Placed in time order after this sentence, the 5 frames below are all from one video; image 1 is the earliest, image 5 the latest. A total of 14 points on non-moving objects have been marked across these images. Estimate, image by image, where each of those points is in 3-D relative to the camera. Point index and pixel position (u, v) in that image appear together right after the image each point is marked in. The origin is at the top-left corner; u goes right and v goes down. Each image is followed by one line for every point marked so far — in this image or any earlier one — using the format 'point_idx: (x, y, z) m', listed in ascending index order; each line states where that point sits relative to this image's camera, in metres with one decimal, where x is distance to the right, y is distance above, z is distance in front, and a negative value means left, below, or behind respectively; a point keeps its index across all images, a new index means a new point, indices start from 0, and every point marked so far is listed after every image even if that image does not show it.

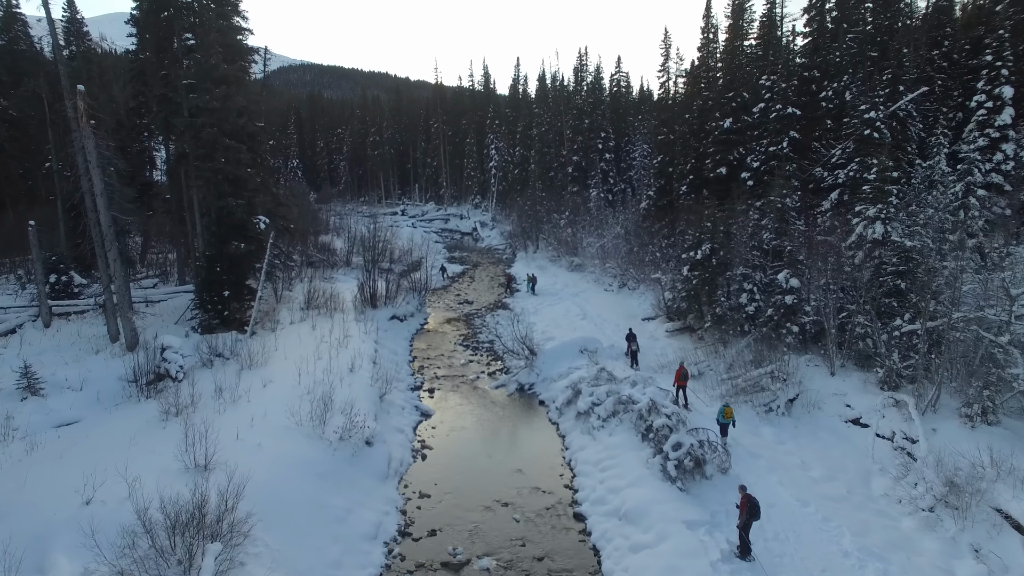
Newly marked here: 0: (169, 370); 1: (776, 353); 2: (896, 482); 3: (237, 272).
0: (-5.8, -1.4, +14.1) m
1: (+5.2, -1.3, +16.3) m
2: (+4.9, -2.5, +10.6) m
3: (-6.4, +0.4, +19.4) m
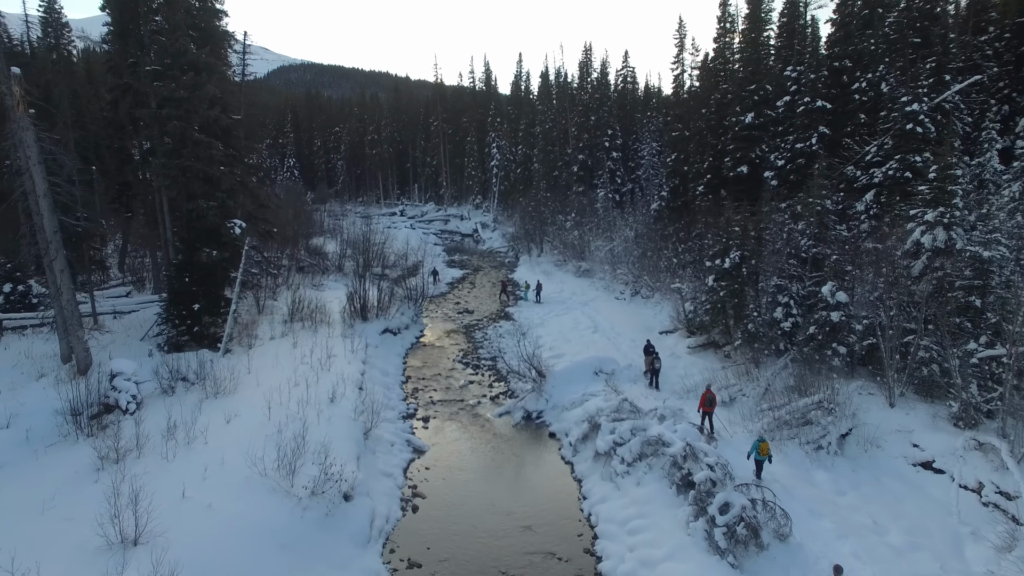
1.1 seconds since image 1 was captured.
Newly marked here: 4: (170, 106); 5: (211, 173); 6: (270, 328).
0: (-5.7, -1.6, +12.0) m
1: (+5.3, -1.5, +14.2) m
2: (+5.0, -2.7, +8.5) m
3: (-6.3, +0.1, +17.4) m
4: (-6.7, +3.6, +16.4) m
5: (-6.1, +2.3, +16.8) m
6: (-5.7, -1.0, +19.7) m
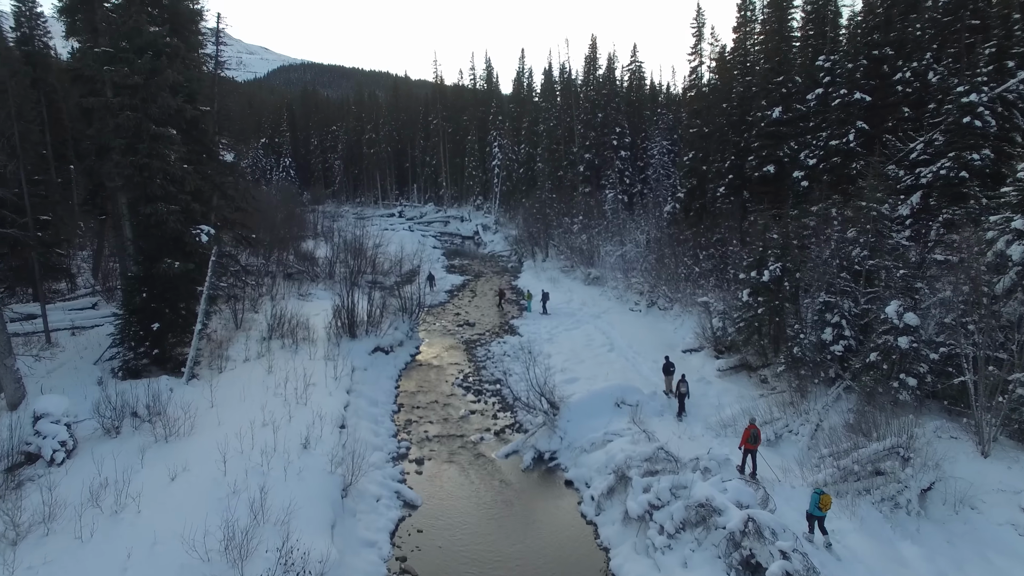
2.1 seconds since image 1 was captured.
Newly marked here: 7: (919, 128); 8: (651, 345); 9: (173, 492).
0: (-5.5, -1.9, +9.7) m
1: (+5.4, -1.8, +11.9) m
2: (+5.1, -3.0, +6.3) m
3: (-6.2, -0.2, +15.1) m
4: (-6.6, +3.3, +14.1) m
5: (-5.9, +2.0, +14.5) m
6: (-5.6, -1.3, +17.4) m
7: (+9.7, +3.8, +19.9) m
8: (+3.3, -1.4, +19.7) m
9: (-3.6, -2.2, +9.0) m
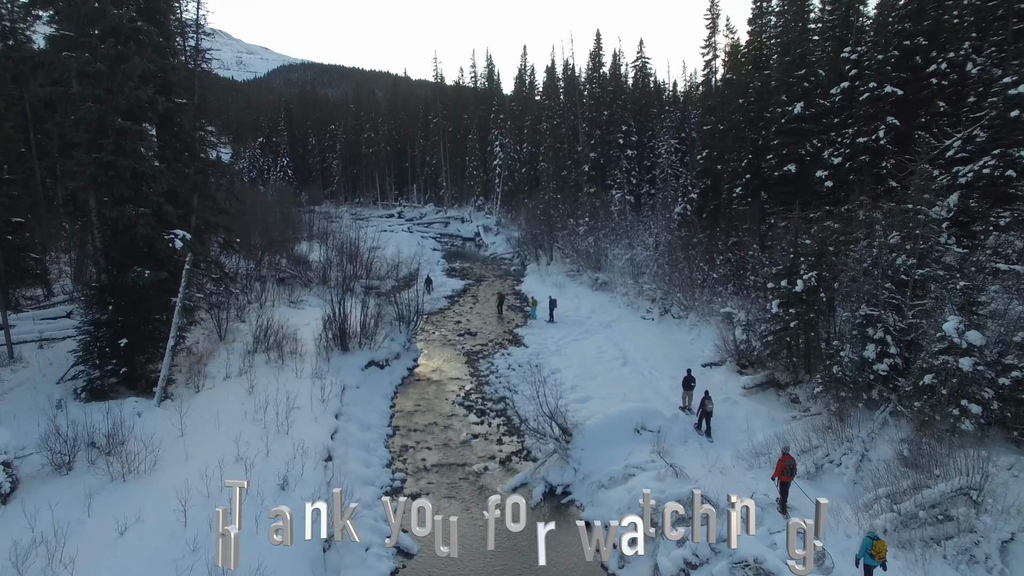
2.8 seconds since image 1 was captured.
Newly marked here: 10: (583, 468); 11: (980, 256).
0: (-5.4, -2.1, +8.3) m
1: (+5.5, -2.0, +10.5) m
2: (+5.2, -3.2, +4.8) m
3: (-6.1, -0.4, +13.7) m
4: (-6.5, +3.1, +12.7) m
5: (-5.8, +1.9, +13.1) m
6: (-5.5, -1.4, +16.0) m
7: (+9.8, +3.6, +18.4) m
8: (+3.4, -1.5, +18.2) m
9: (-3.5, -2.4, +7.5) m
10: (+1.0, -2.6, +12.0) m
11: (+7.1, +0.5, +12.7) m
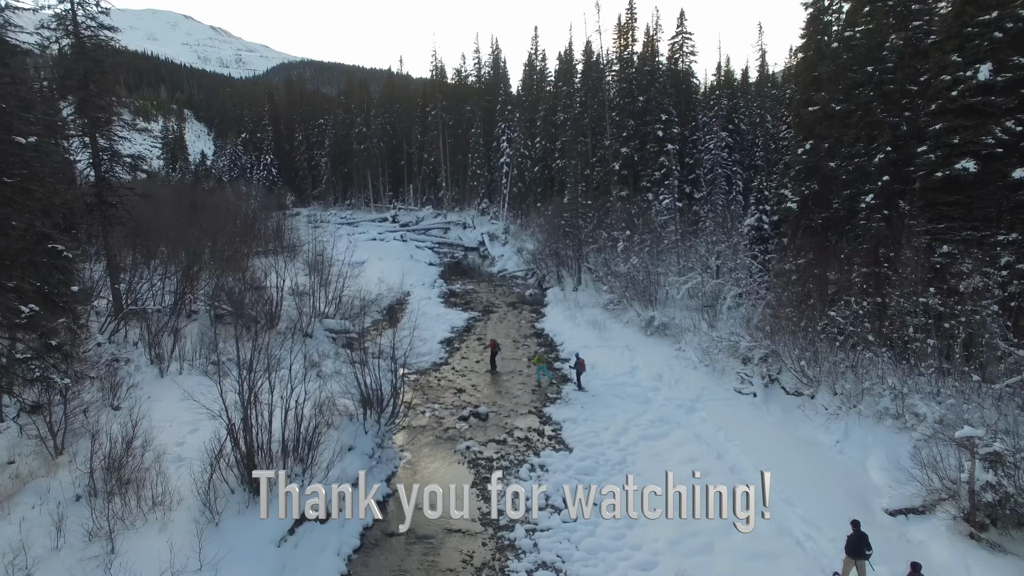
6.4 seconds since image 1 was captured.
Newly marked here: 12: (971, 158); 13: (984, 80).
0: (-4.9, -3.2, +0.4) m
1: (+6.0, -3.1, +2.6) m
2: (+5.8, -4.3, -3.1) m
3: (-5.5, -1.4, +5.8) m
4: (-5.9, +2.0, +4.8) m
5: (-5.3, +0.8, +5.2) m
6: (-4.9, -2.5, +8.1) m
7: (+10.4, +2.5, +10.5) m
8: (+4.0, -2.6, +10.4) m
9: (-3.0, -3.4, -0.4) m
10: (+1.5, -3.6, +4.1) m
11: (+7.7, -0.6, +4.8) m
12: (+8.3, +2.3, +14.8) m
13: (+8.2, +3.6, +14.4) m
